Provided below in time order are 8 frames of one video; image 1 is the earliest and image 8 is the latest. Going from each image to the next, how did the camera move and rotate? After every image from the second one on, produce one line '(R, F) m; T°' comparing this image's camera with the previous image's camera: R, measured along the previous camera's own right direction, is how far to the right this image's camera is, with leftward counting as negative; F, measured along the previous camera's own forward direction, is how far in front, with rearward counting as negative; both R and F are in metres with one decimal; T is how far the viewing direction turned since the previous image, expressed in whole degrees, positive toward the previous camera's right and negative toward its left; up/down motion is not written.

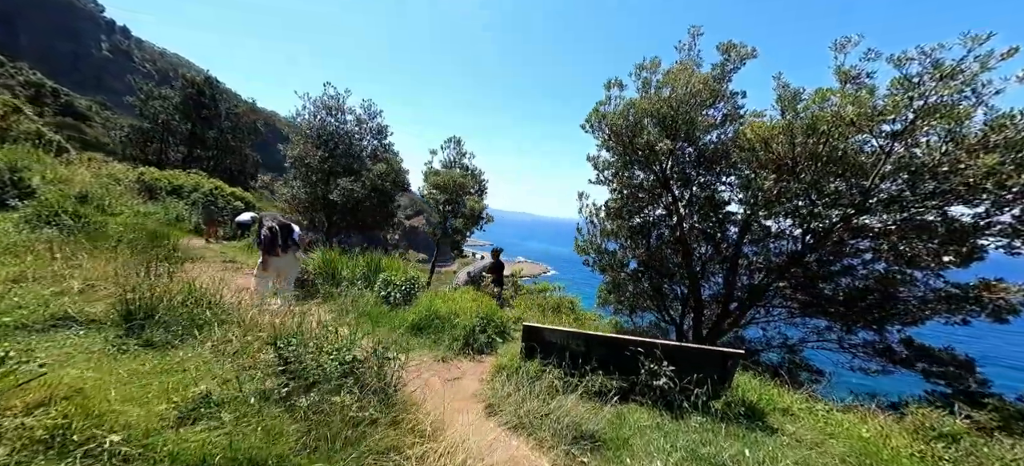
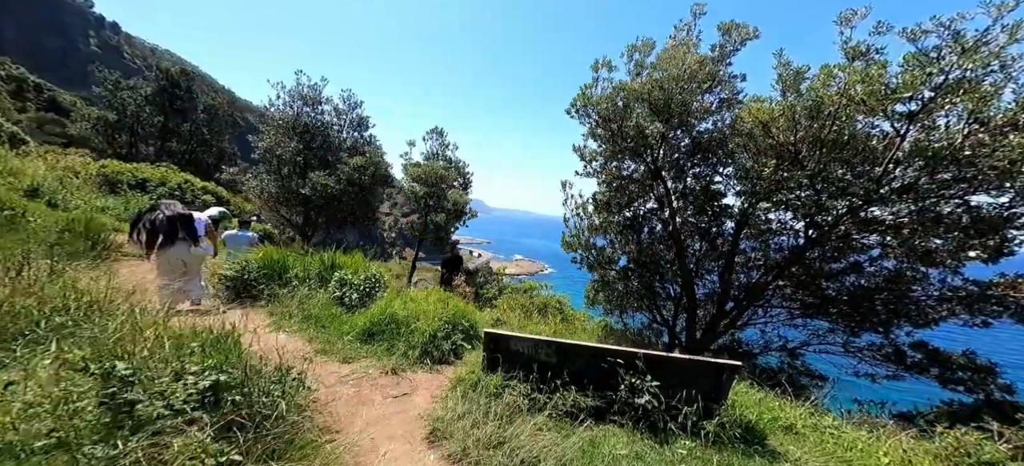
(+0.4, +0.8) m; 0°
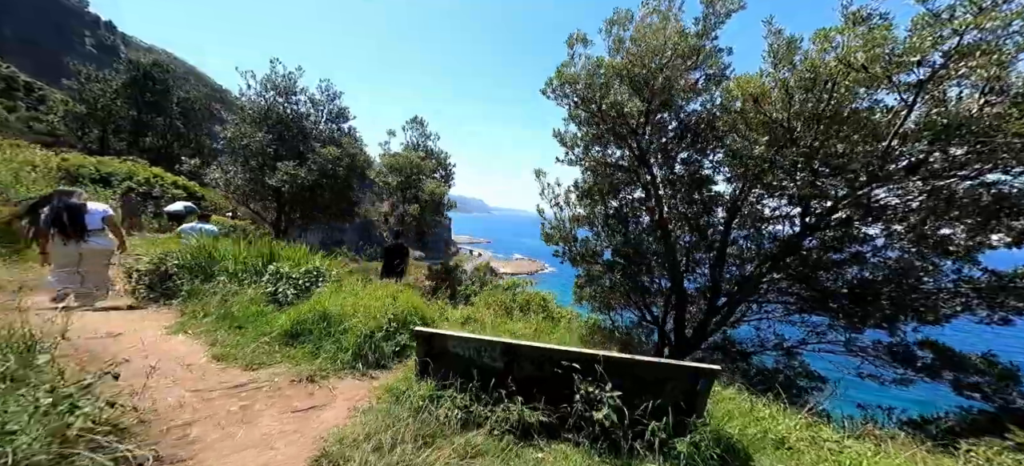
(+0.6, +0.7) m; 0°
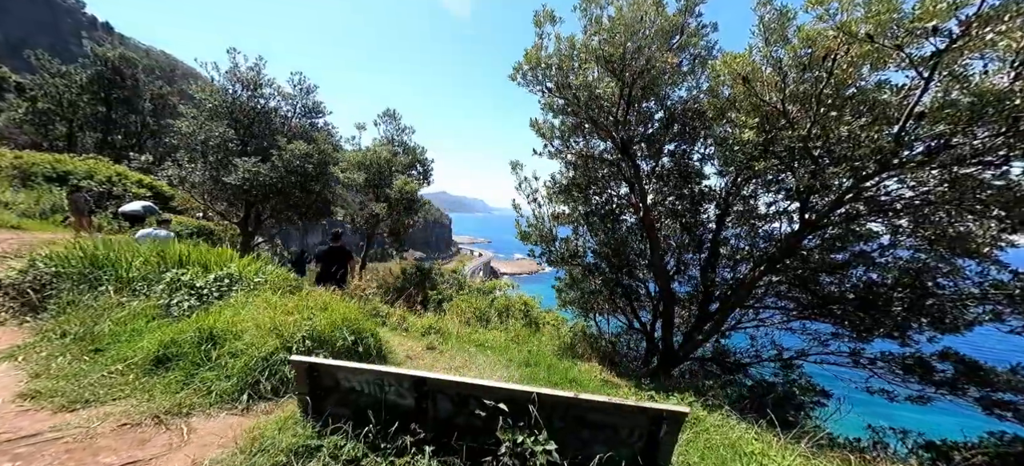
(+0.7, +0.8) m; 0°
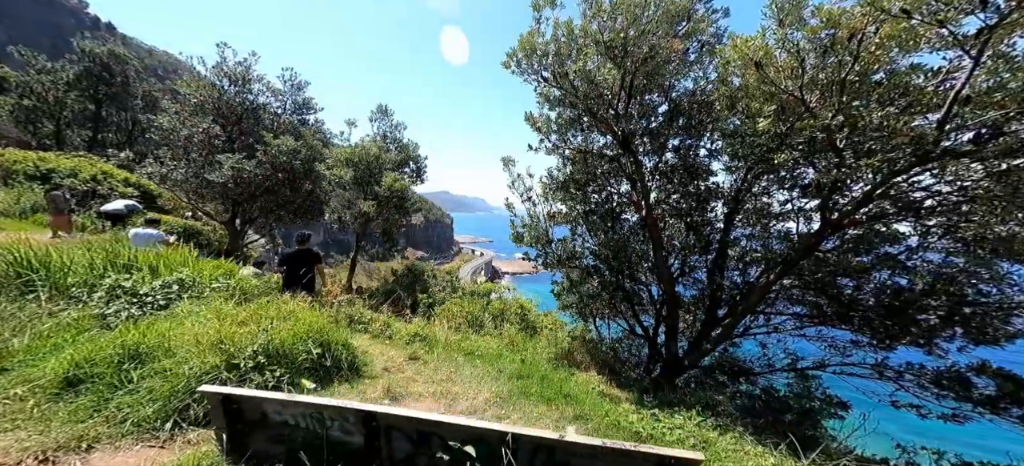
(+0.2, +0.5) m; 0°
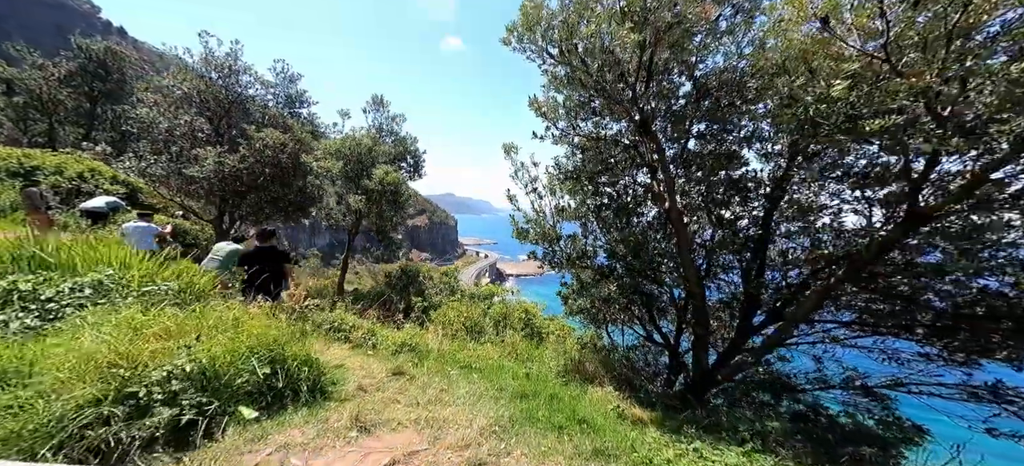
(+0.1, +0.9) m; -1°
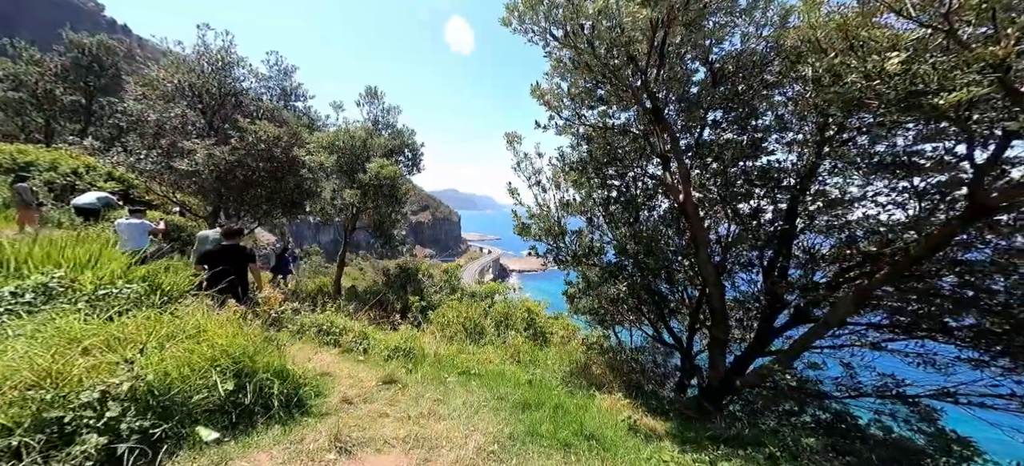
(0.0, +0.4) m; -1°
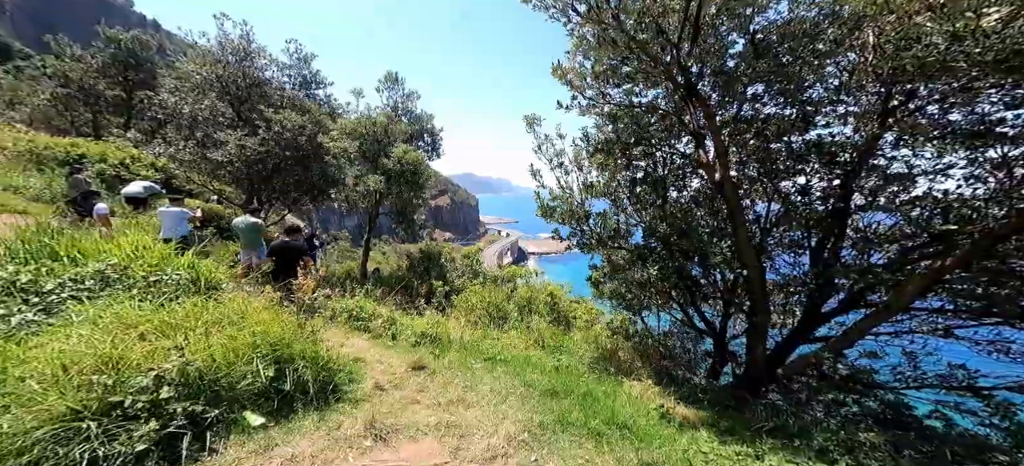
(-0.1, +0.1) m; -3°
